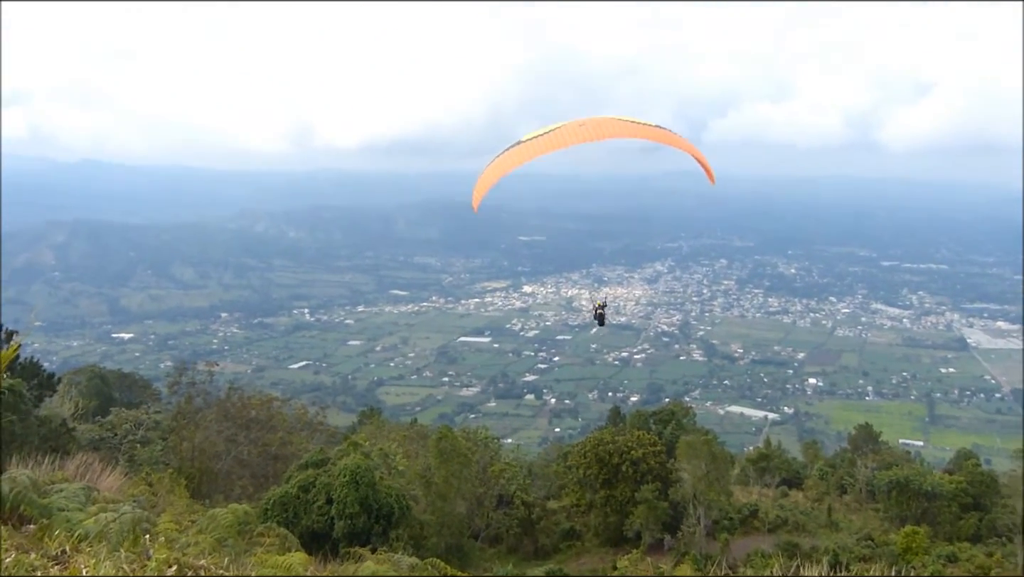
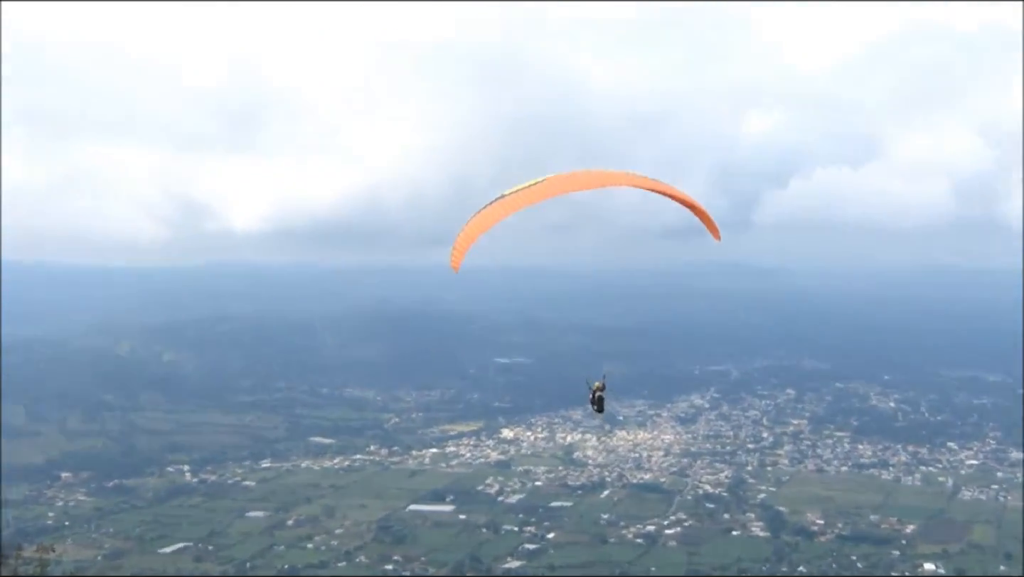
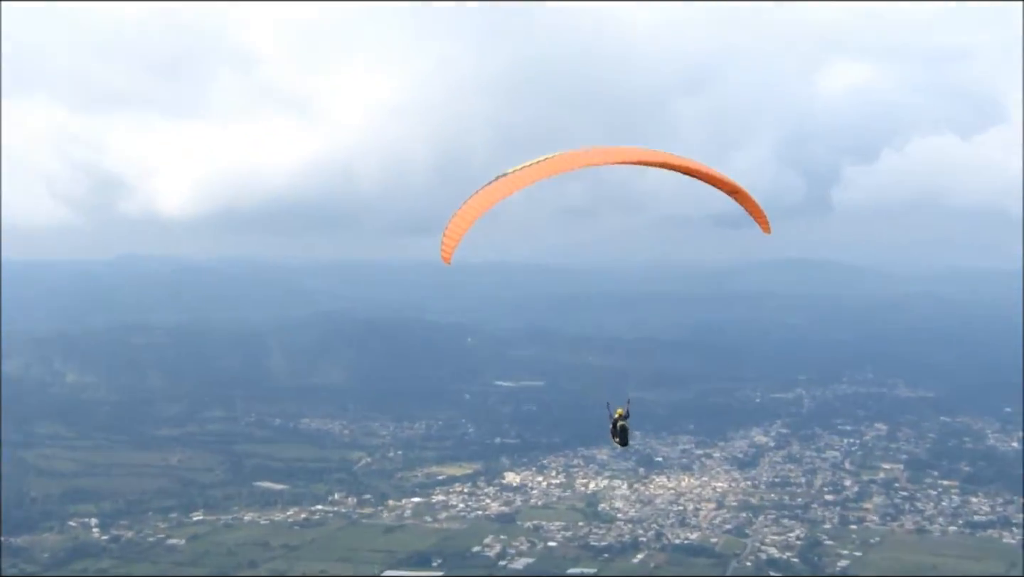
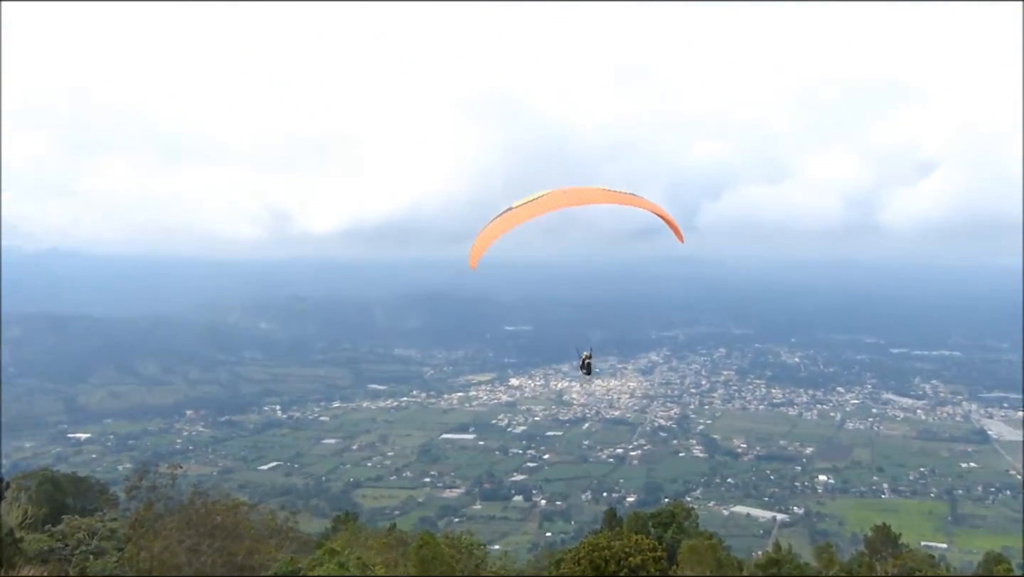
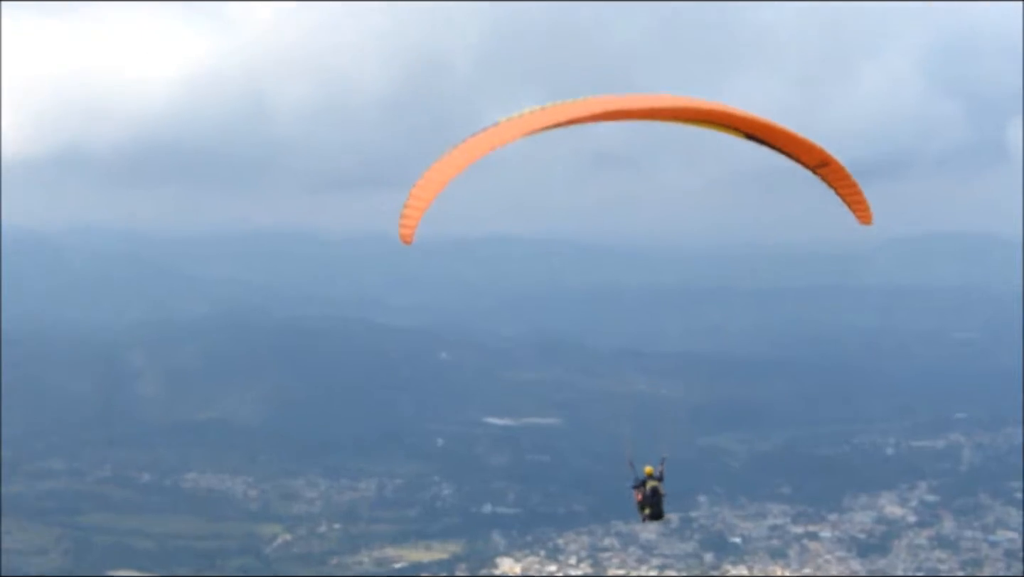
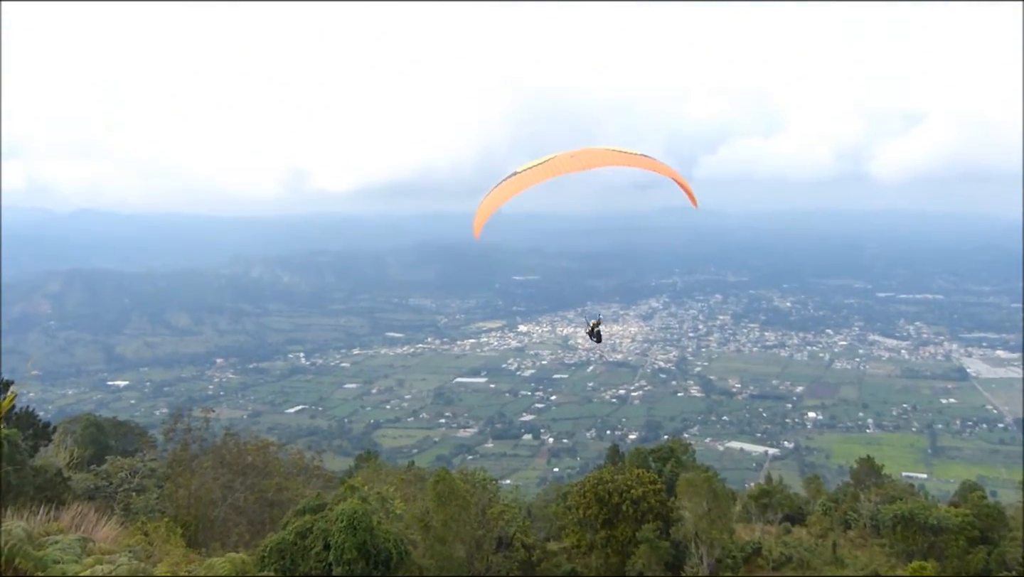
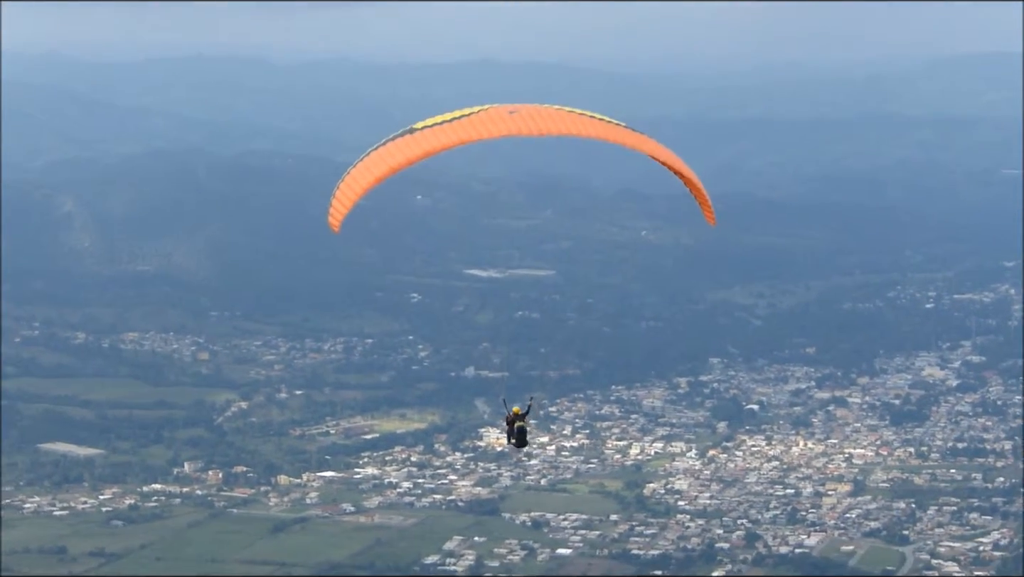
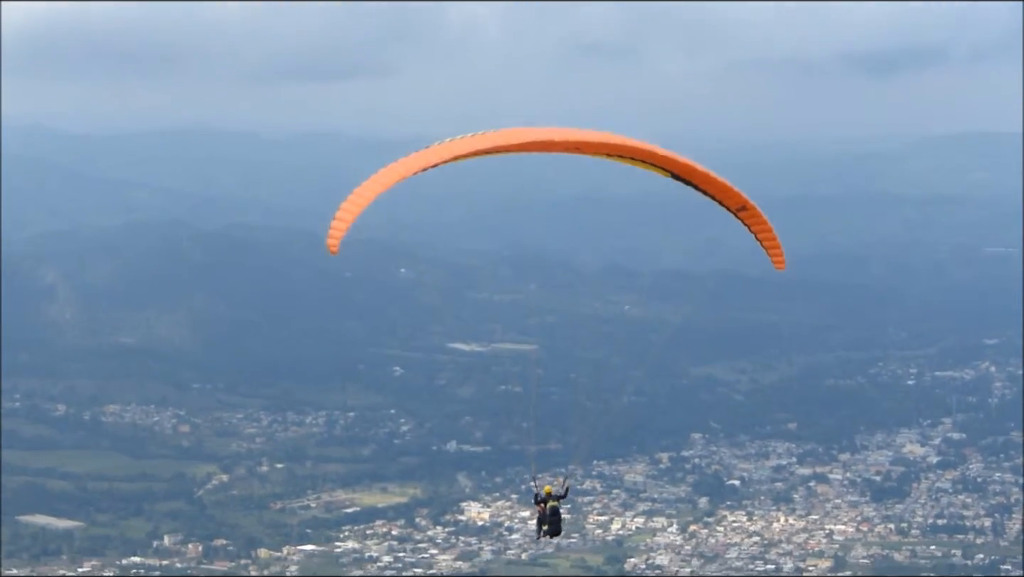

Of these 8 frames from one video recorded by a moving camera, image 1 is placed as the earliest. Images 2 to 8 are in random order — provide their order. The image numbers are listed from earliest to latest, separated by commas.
6, 4, 2, 3, 5, 8, 7
